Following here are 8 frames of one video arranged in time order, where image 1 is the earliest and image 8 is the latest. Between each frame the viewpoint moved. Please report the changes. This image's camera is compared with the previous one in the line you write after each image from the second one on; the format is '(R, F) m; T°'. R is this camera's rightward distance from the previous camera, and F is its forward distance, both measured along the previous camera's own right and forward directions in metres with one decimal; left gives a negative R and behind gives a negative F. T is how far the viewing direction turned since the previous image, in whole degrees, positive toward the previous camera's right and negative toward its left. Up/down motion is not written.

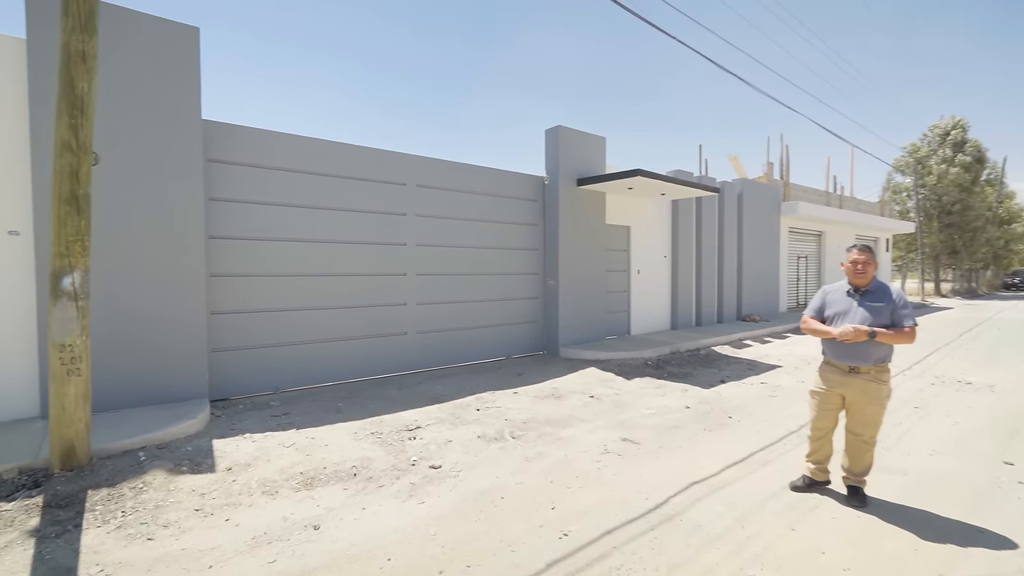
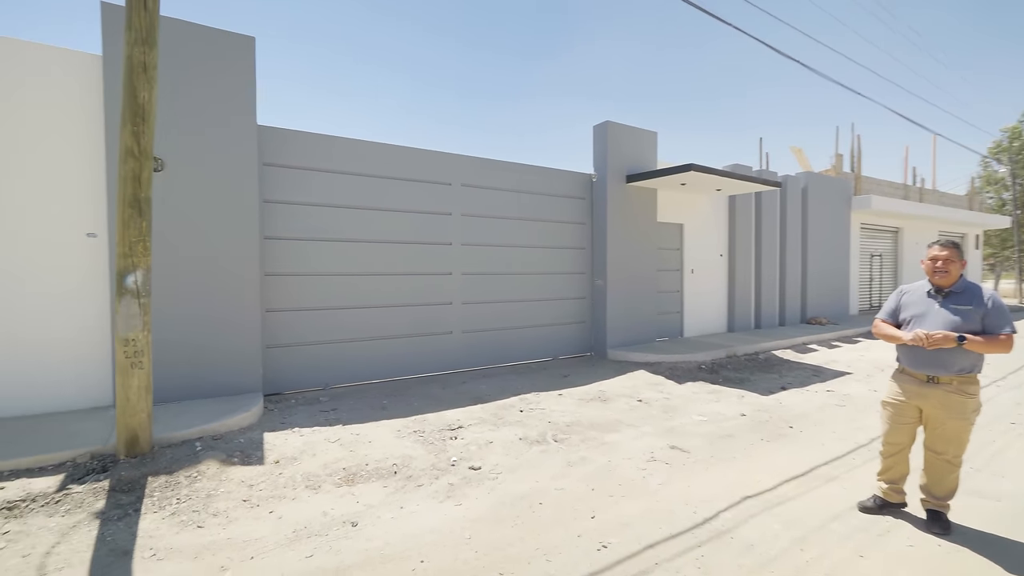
(+0.1, +0.1) m; -6°
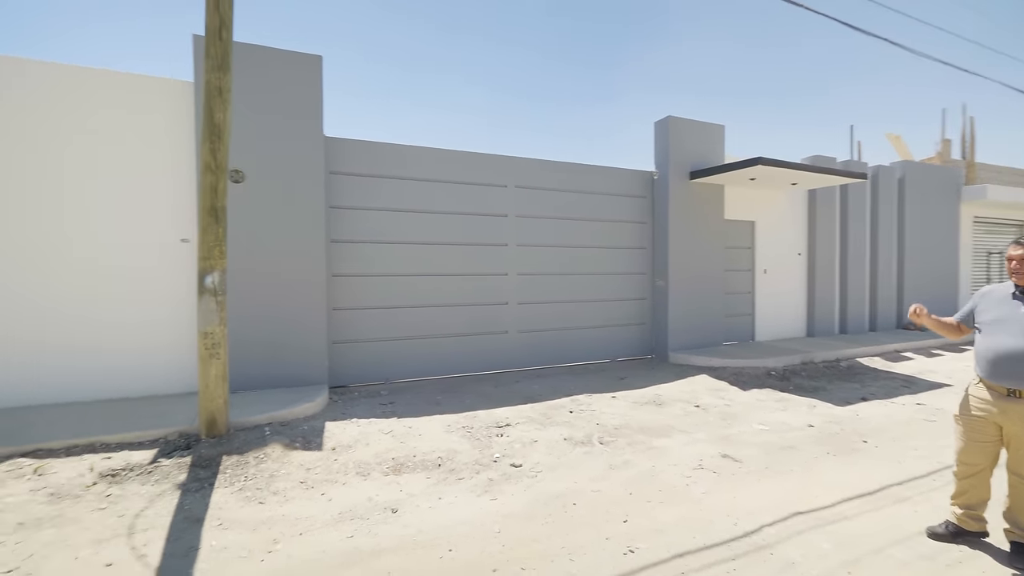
(+0.3, 0.0) m; -8°
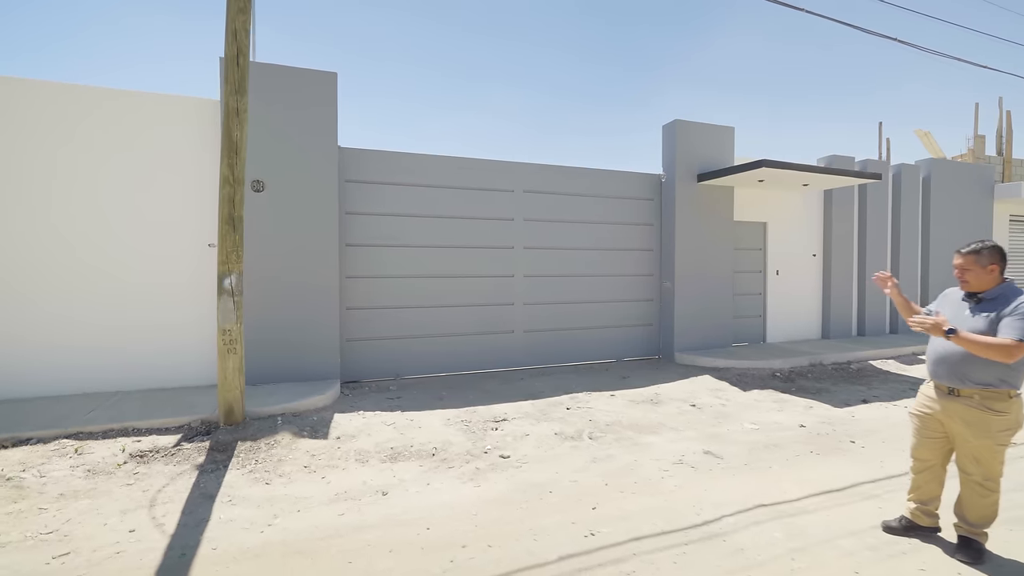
(+0.4, -0.3) m; -3°
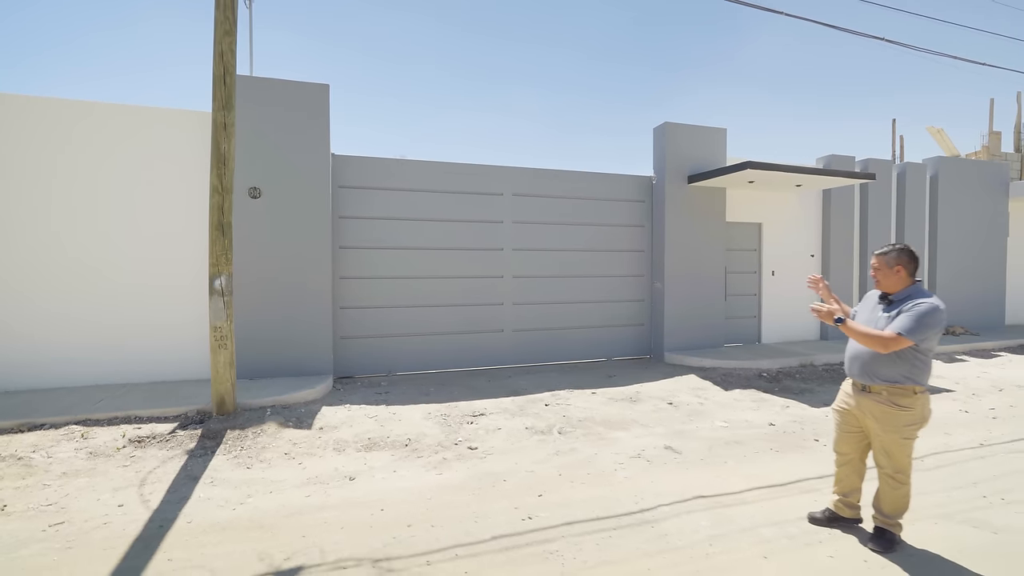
(+0.5, -0.3) m; -3°
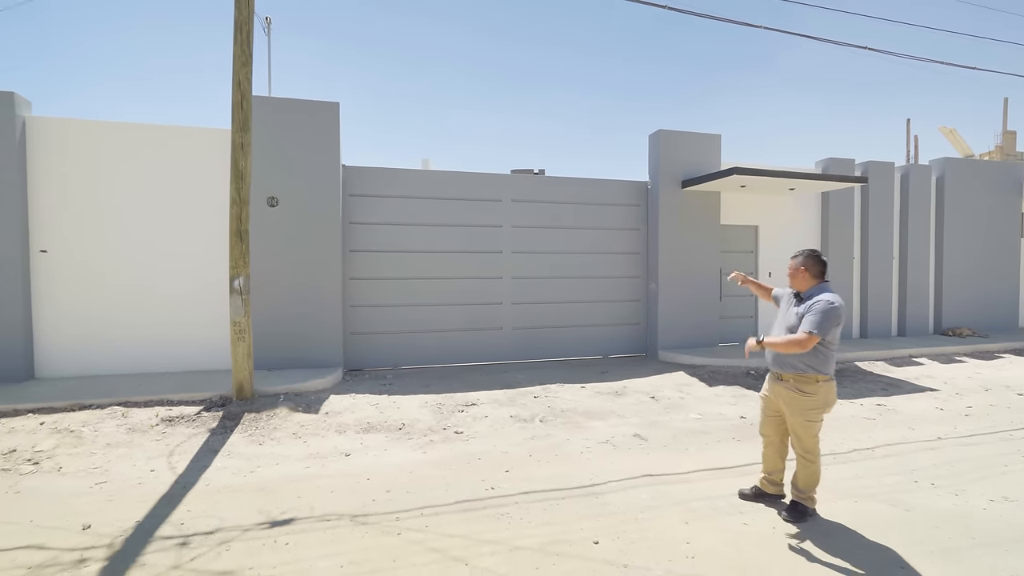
(+0.5, -0.5) m; -3°
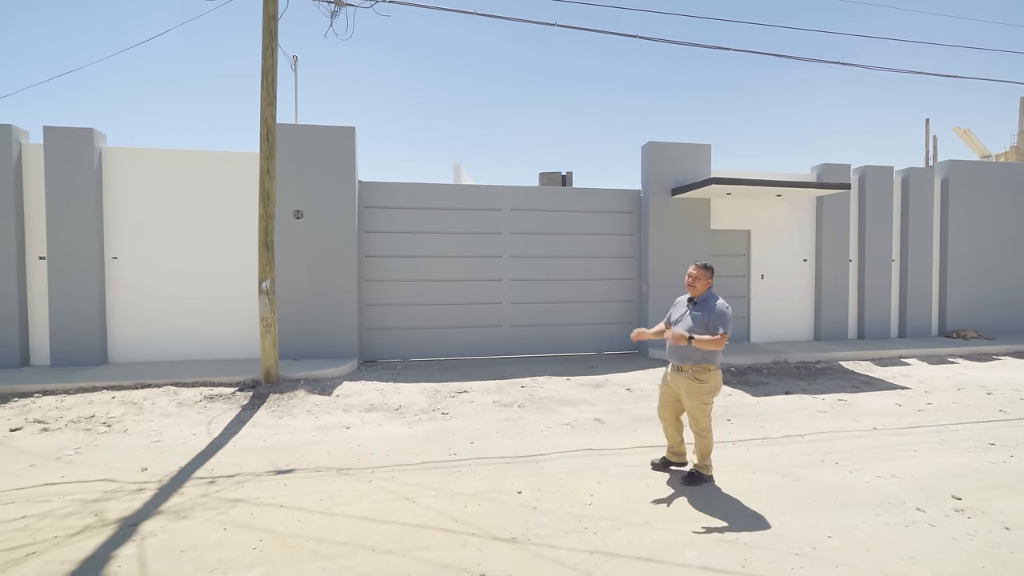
(+0.8, -0.9) m; -5°
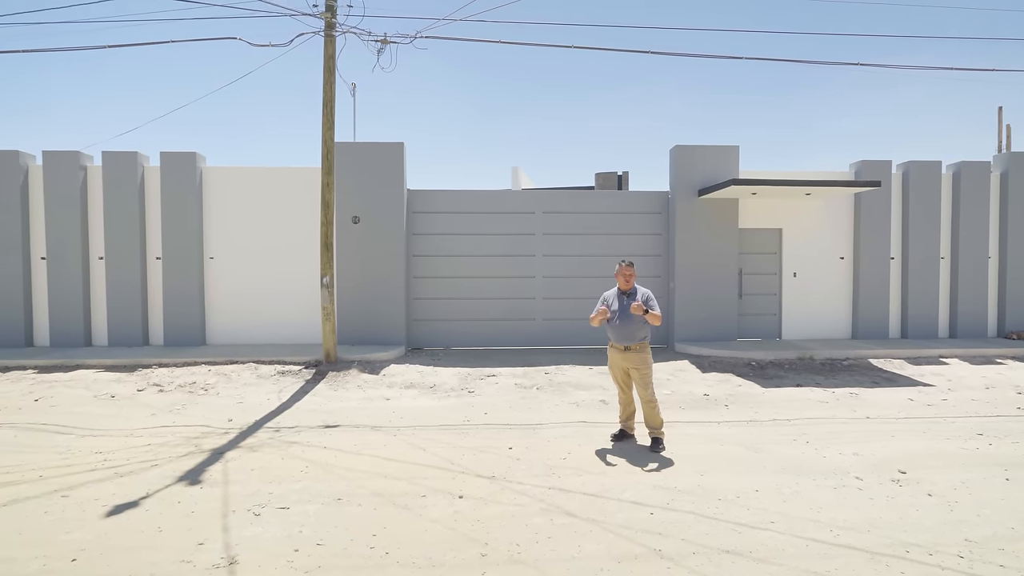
(+0.7, -0.9) m; -8°
